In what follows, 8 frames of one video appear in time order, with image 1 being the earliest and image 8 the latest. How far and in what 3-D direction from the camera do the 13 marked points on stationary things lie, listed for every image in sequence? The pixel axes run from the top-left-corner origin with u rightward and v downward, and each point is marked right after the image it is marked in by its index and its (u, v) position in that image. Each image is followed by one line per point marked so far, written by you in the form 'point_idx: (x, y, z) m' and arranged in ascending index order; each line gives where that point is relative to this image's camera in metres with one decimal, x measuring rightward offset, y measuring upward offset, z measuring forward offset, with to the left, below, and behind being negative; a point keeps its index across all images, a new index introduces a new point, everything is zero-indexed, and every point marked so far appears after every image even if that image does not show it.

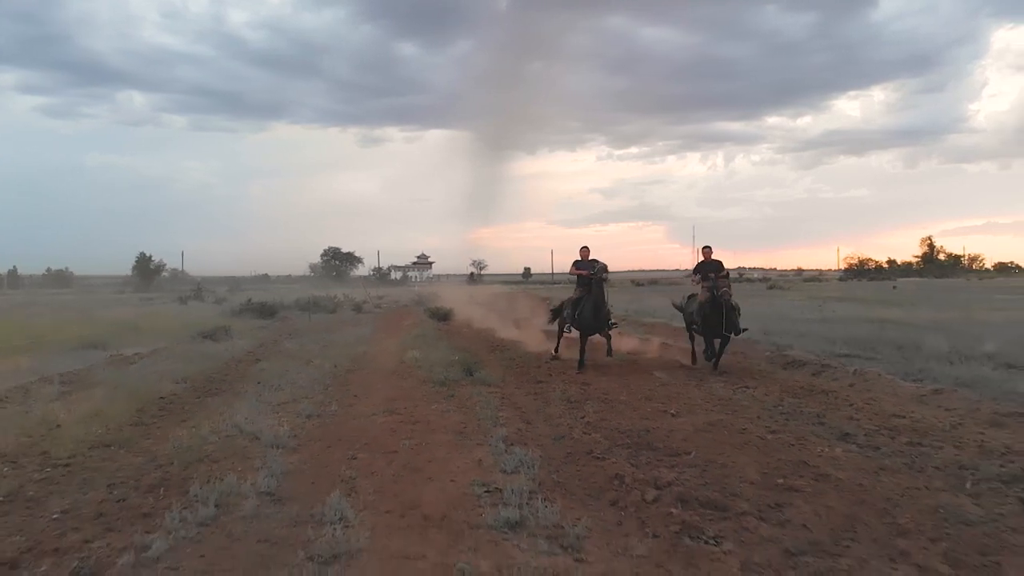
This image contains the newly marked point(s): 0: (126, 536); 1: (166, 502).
0: (-2.8, -1.8, +6.1) m
1: (-2.8, -1.8, +6.9) m
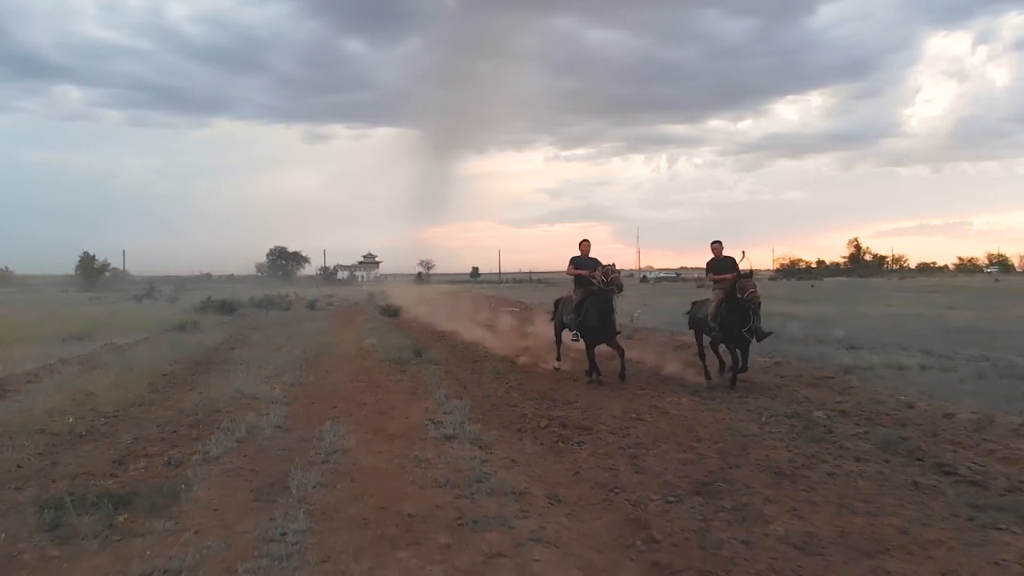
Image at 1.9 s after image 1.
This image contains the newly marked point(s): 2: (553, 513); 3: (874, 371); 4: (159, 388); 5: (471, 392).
0: (-3.5, -1.7, +9.1) m
1: (-3.6, -1.7, +9.9) m
2: (+0.3, -1.8, +6.6) m
3: (+6.0, -1.4, +14.1) m
4: (-5.9, -1.7, +14.1) m
5: (-0.7, -1.6, +13.0) m
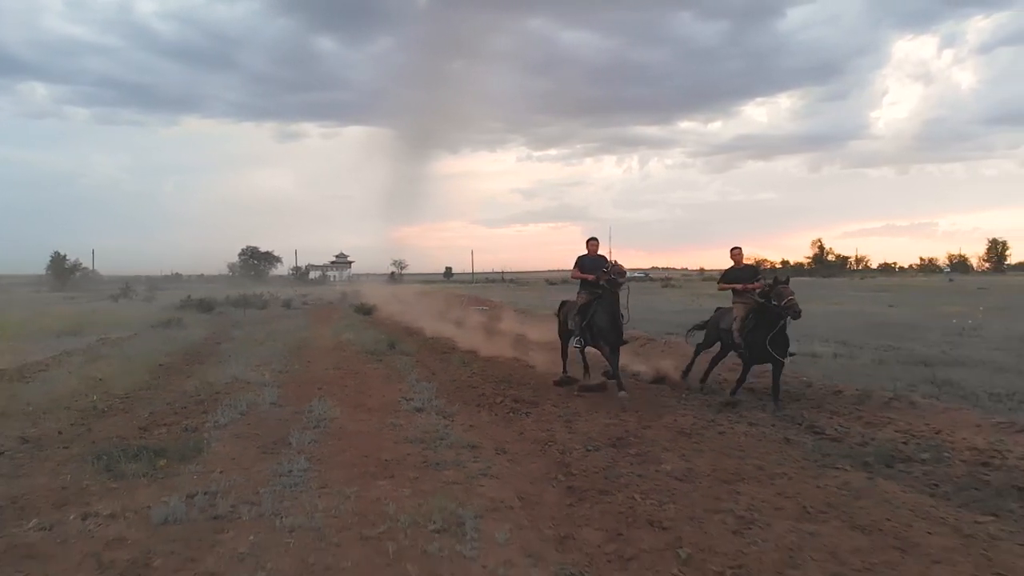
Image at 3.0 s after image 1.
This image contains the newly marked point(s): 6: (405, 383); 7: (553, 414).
0: (-4.0, -1.7, +10.9) m
1: (-4.1, -1.7, +11.7) m
2: (-0.2, -1.7, +8.5) m
3: (+5.3, -1.4, +16.2) m
4: (-6.6, -1.7, +15.8) m
5: (-1.3, -1.6, +14.9) m
6: (-1.8, -1.6, +13.7) m
7: (+0.5, -1.7, +11.0) m
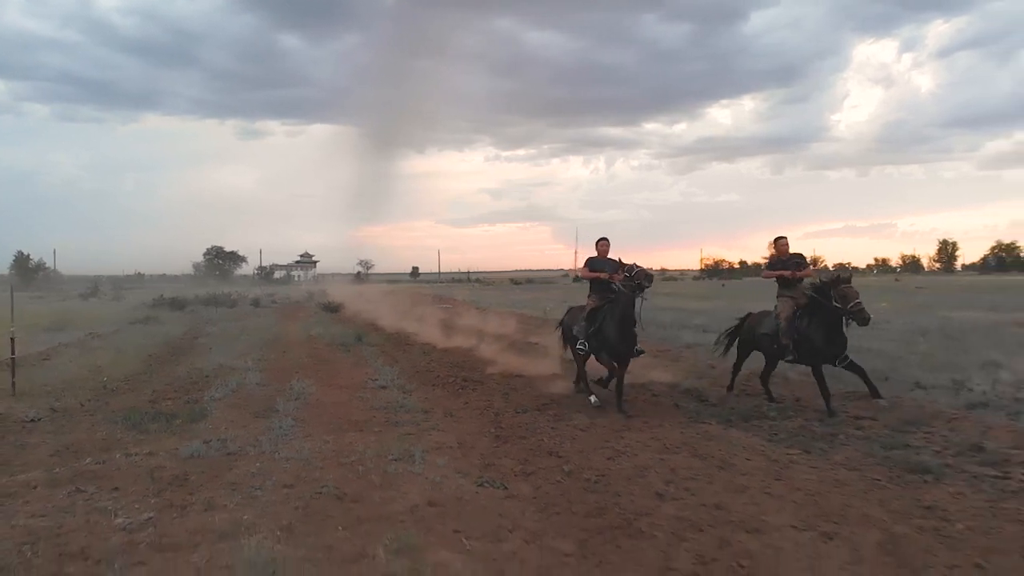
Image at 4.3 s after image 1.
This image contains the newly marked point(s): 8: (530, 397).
0: (-4.8, -1.6, +13.0) m
1: (-5.0, -1.6, +13.8) m
2: (-0.9, -1.7, +10.8) m
3: (+4.3, -1.3, +18.7) m
4: (-7.6, -1.6, +17.8) m
5: (-2.3, -1.5, +17.1) m
6: (-2.7, -1.5, +15.9) m
7: (-0.3, -1.6, +13.3) m
8: (+0.3, -1.7, +12.9) m
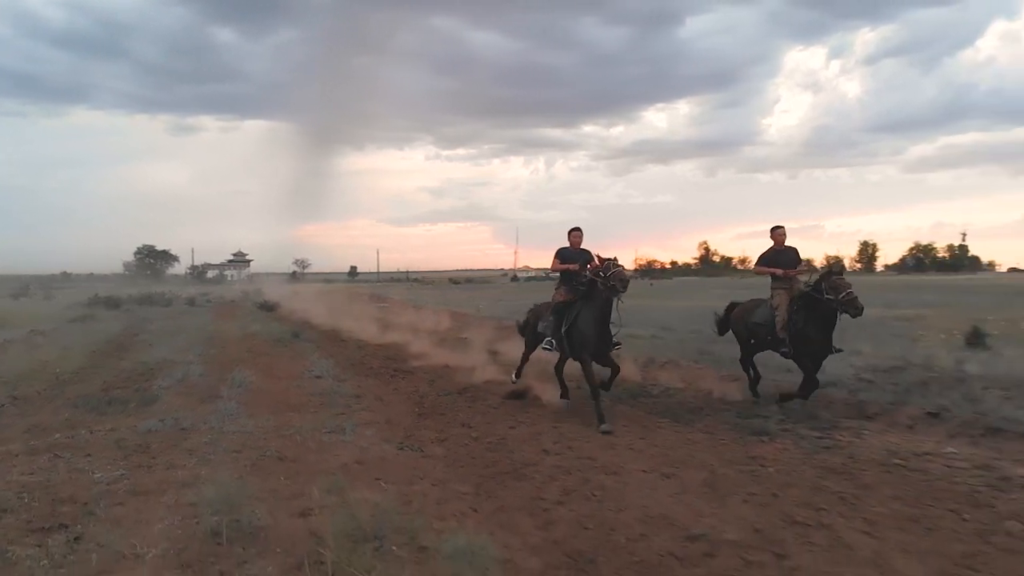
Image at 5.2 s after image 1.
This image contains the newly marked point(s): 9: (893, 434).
0: (-6.1, -1.6, +14.2) m
1: (-6.3, -1.6, +15.0) m
2: (-2.0, -1.7, +12.2) m
3: (+2.6, -1.3, +20.5) m
4: (-9.3, -1.6, +18.8) m
5: (-3.9, -1.5, +18.4) m
6: (-4.2, -1.5, +17.3) m
7: (-1.6, -1.6, +14.8) m
8: (-1.0, -1.6, +14.4) m
9: (+4.2, -1.6, +9.5) m
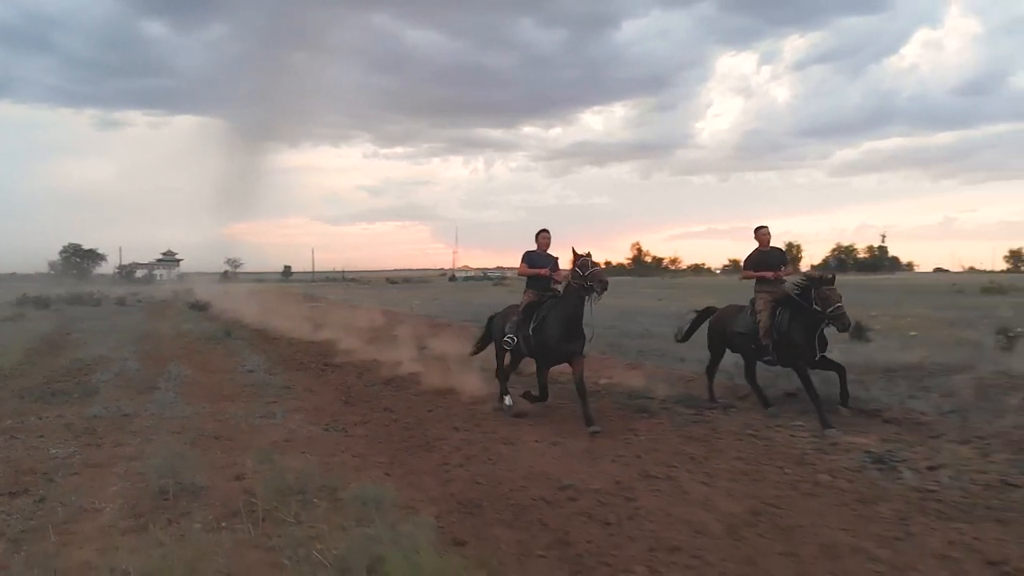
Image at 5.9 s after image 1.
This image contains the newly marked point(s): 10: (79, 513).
0: (-7.5, -1.6, +14.9) m
1: (-7.8, -1.6, +15.7) m
2: (-3.3, -1.6, +13.3) m
3: (+0.7, -1.2, +21.9) m
4: (-11.0, -1.6, +19.3) m
5: (-5.6, -1.5, +19.3) m
6: (-5.8, -1.5, +18.2) m
7: (-3.1, -1.6, +15.9) m
8: (-2.5, -1.6, +15.5) m
9: (+3.2, -1.6, +11.0) m
10: (-3.3, -1.7, +6.5) m
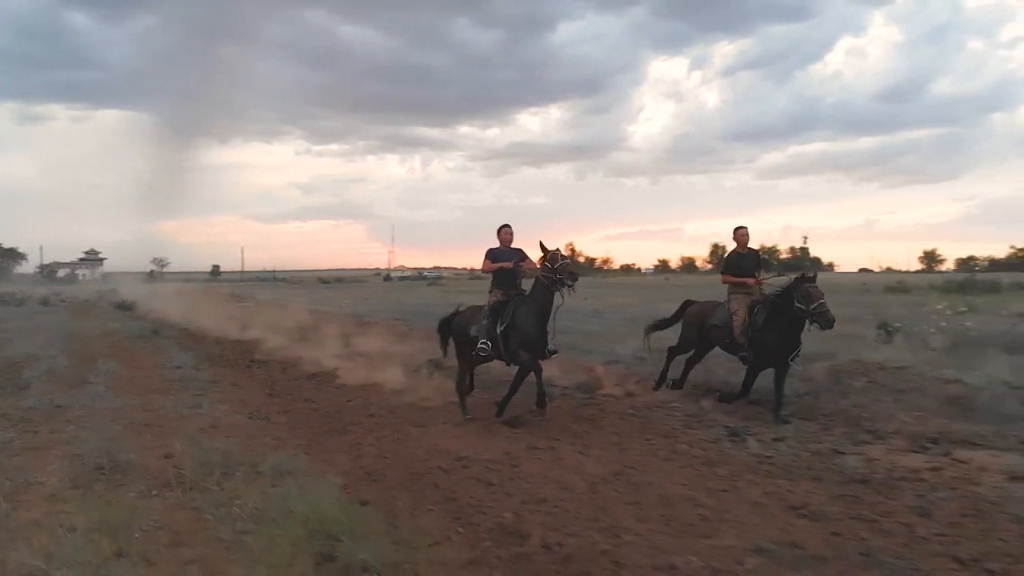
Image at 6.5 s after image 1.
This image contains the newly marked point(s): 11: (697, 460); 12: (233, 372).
0: (-9.0, -1.6, +15.4) m
1: (-9.4, -1.5, +16.2) m
2: (-4.7, -1.6, +14.1) m
3: (-1.4, -1.2, +22.9) m
4: (-12.8, -1.5, +19.5) m
5: (-7.5, -1.5, +20.0) m
6: (-7.6, -1.5, +18.8) m
7: (-4.7, -1.6, +16.7) m
8: (-4.0, -1.6, +16.4) m
9: (+1.9, -1.6, +12.3) m
10: (-4.2, -1.7, +7.3) m
11: (+1.8, -1.7, +8.3) m
12: (-5.3, -1.6, +16.2) m
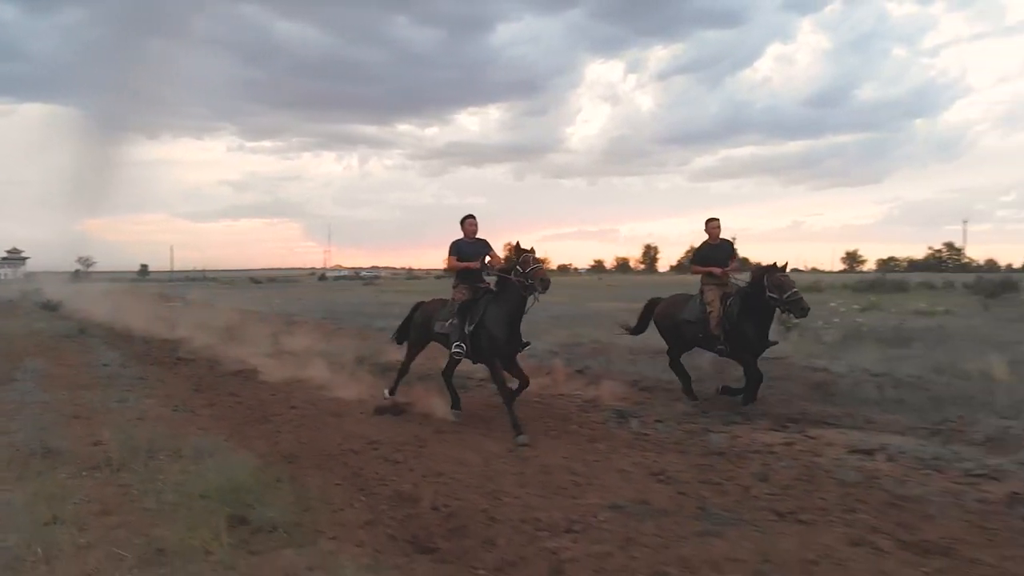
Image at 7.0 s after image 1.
0: (-10.6, -1.6, +15.7) m
1: (-11.0, -1.5, +16.4) m
2: (-6.2, -1.6, +14.7) m
3: (-3.5, -1.2, +23.7) m
4: (-14.7, -1.5, +19.5) m
5: (-9.4, -1.4, +20.3) m
6: (-9.4, -1.4, +19.1) m
7: (-6.4, -1.5, +17.3) m
8: (-5.7, -1.6, +17.0) m
9: (+0.6, -1.6, +13.4) m
10: (-5.2, -1.7, +8.0) m
11: (+0.8, -1.7, +9.4) m
12: (-6.9, -1.6, +16.7) m
